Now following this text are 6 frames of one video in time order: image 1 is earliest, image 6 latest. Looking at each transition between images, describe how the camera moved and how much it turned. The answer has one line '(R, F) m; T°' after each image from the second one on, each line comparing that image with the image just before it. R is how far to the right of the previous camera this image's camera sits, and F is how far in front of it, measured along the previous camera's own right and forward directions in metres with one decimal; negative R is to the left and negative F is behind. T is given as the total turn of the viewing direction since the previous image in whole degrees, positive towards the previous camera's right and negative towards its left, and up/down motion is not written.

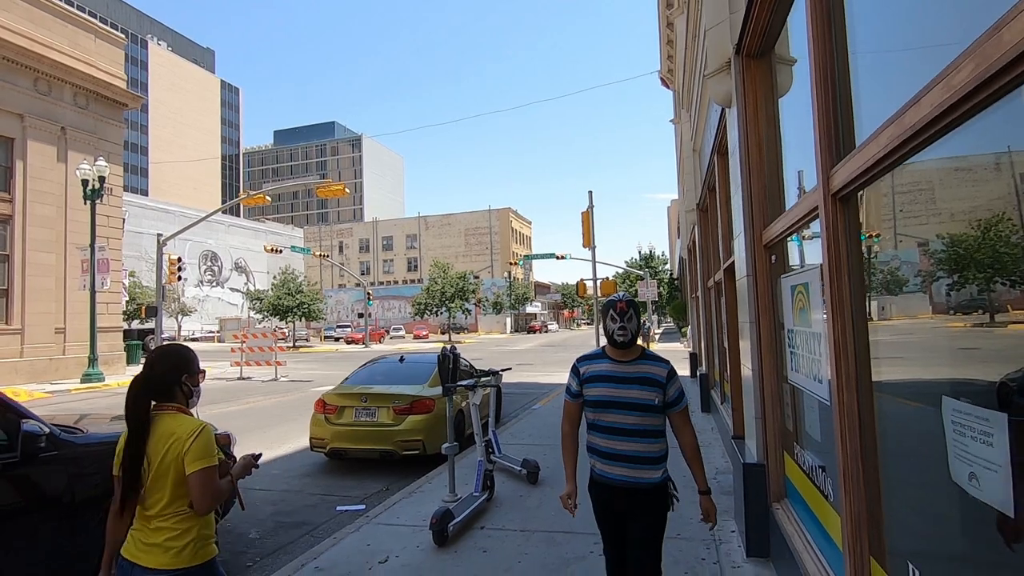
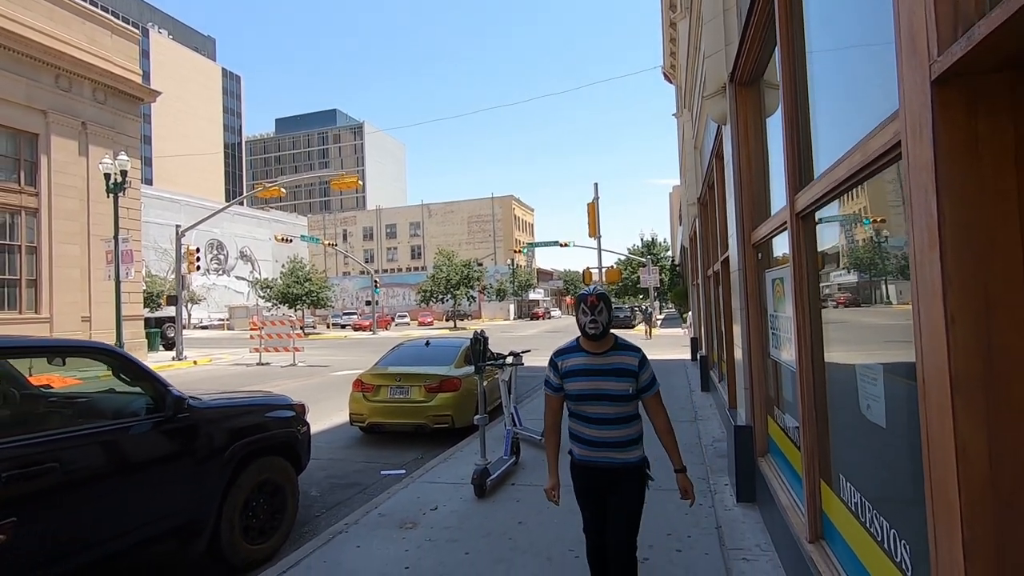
(-0.2, -0.9) m; 0°
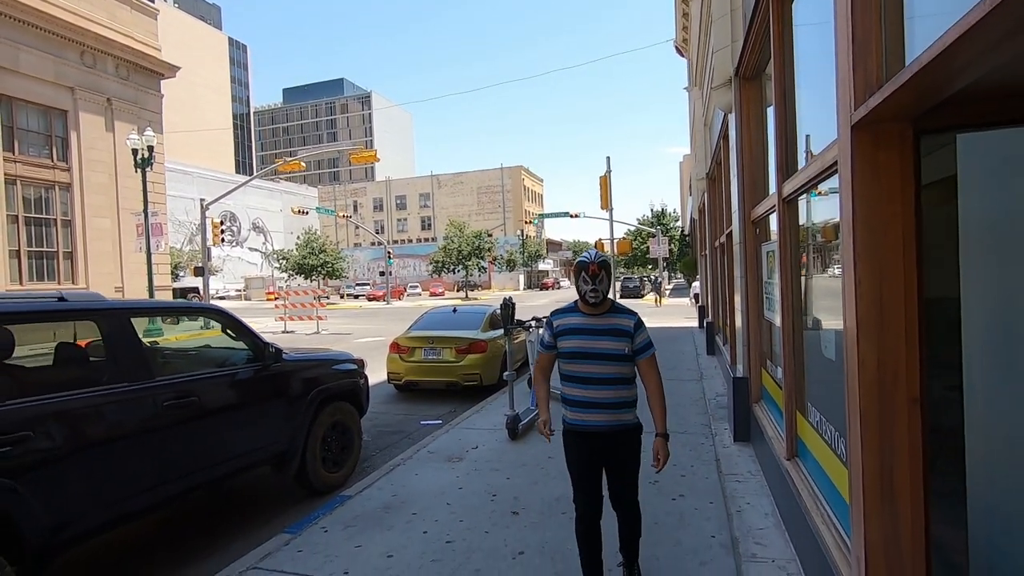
(-0.2, -0.8) m; -1°
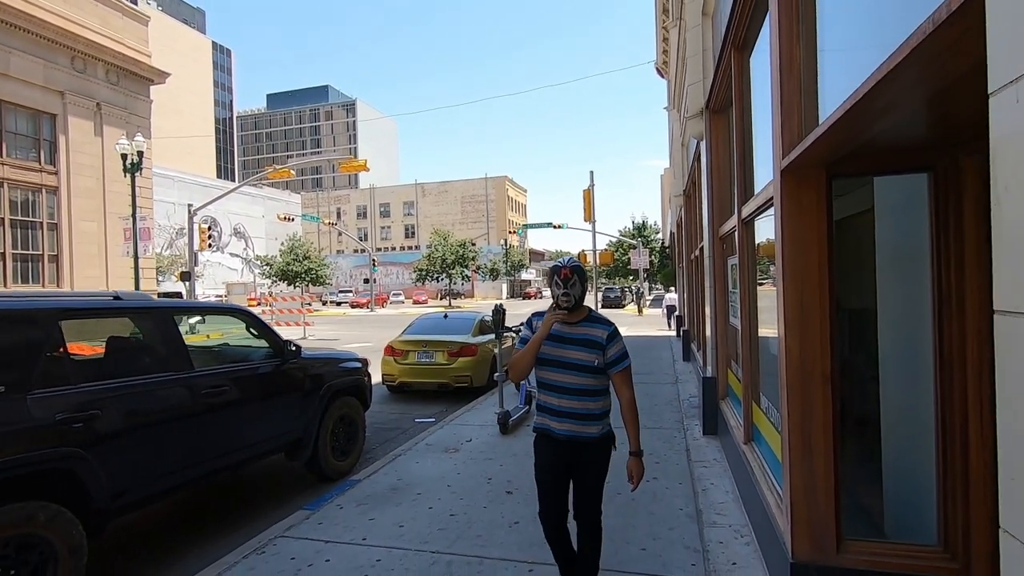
(-0.1, -0.6) m; +2°
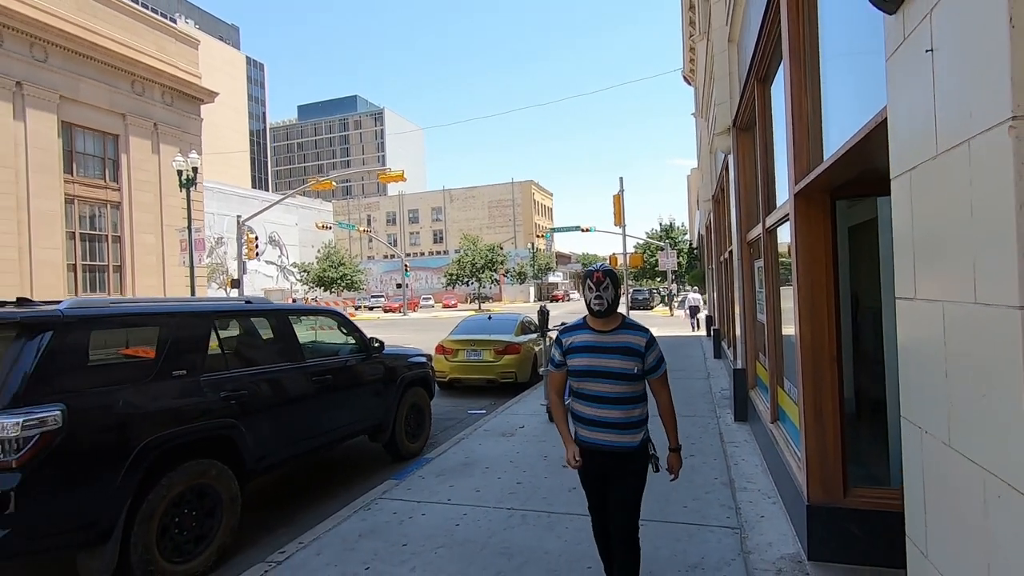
(-0.3, -0.8) m; -2°
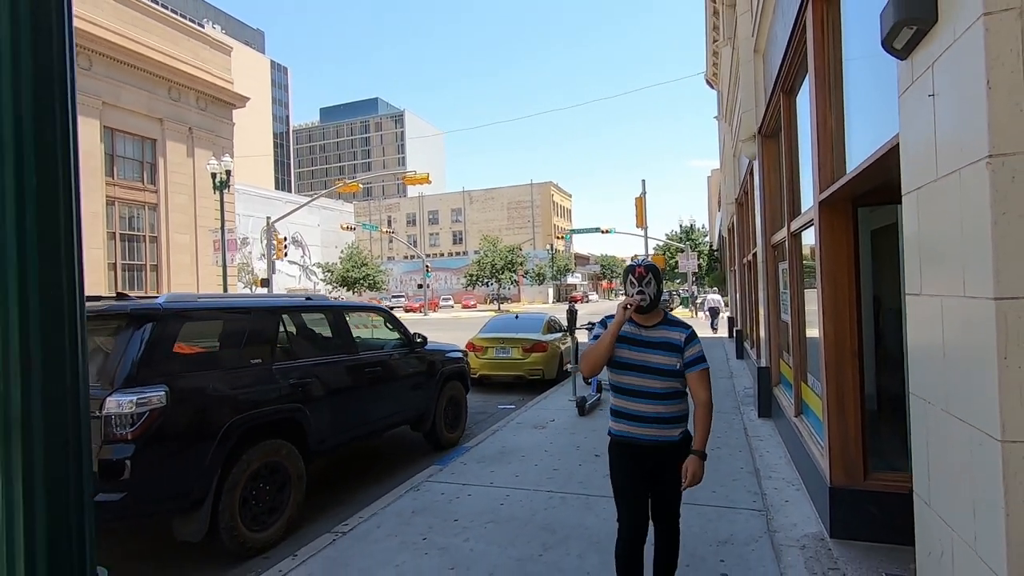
(-0.2, -0.4) m; -2°
